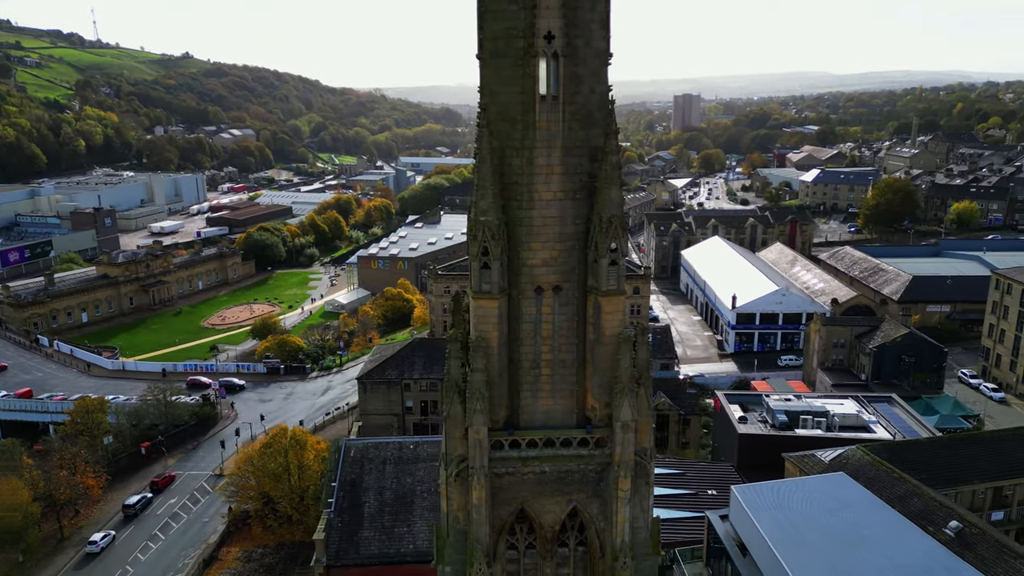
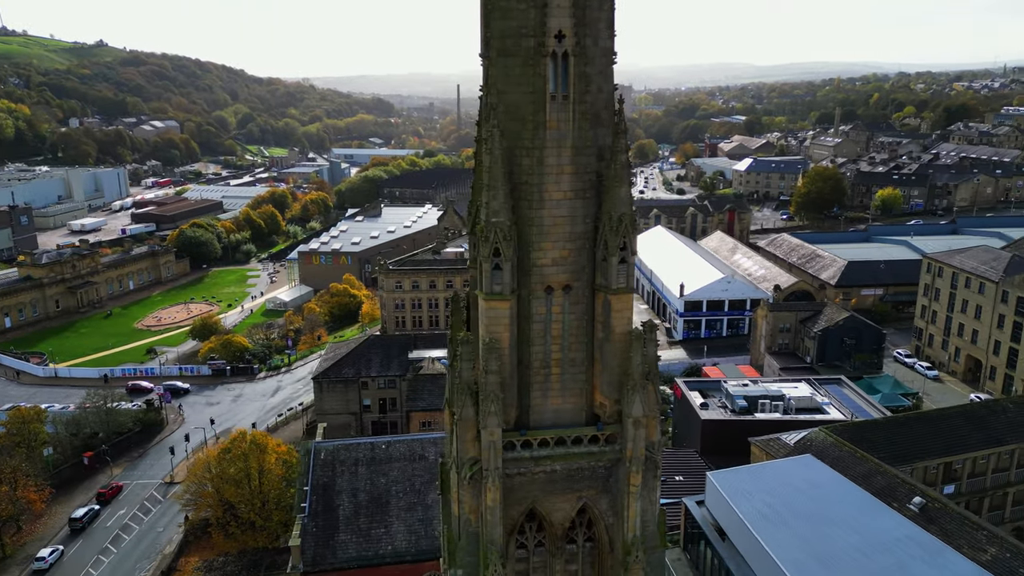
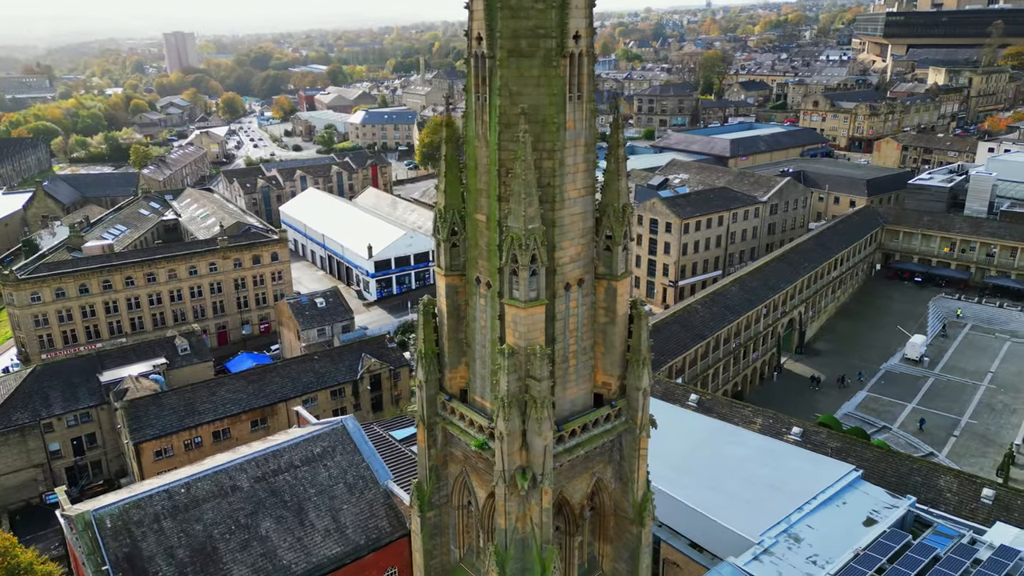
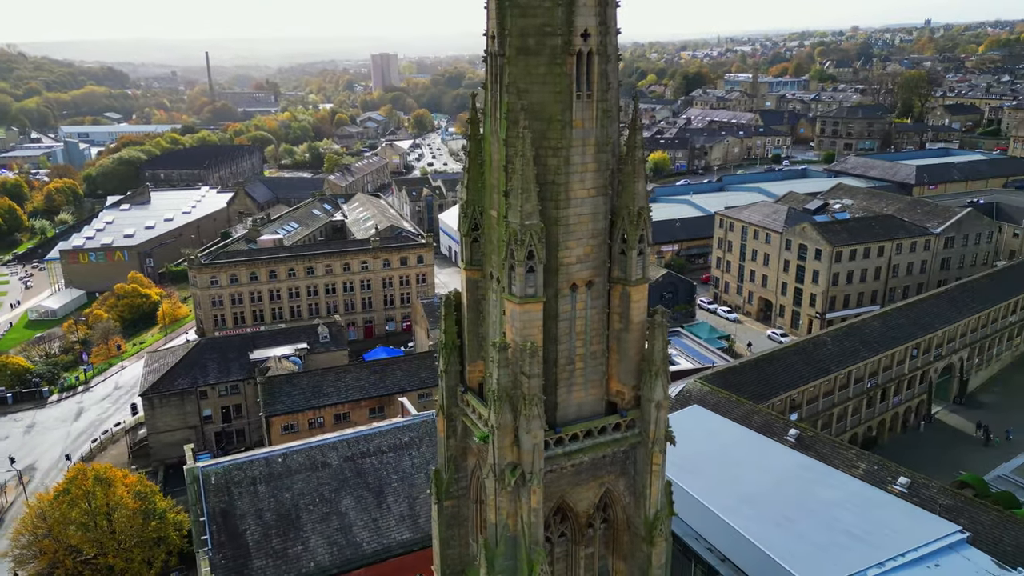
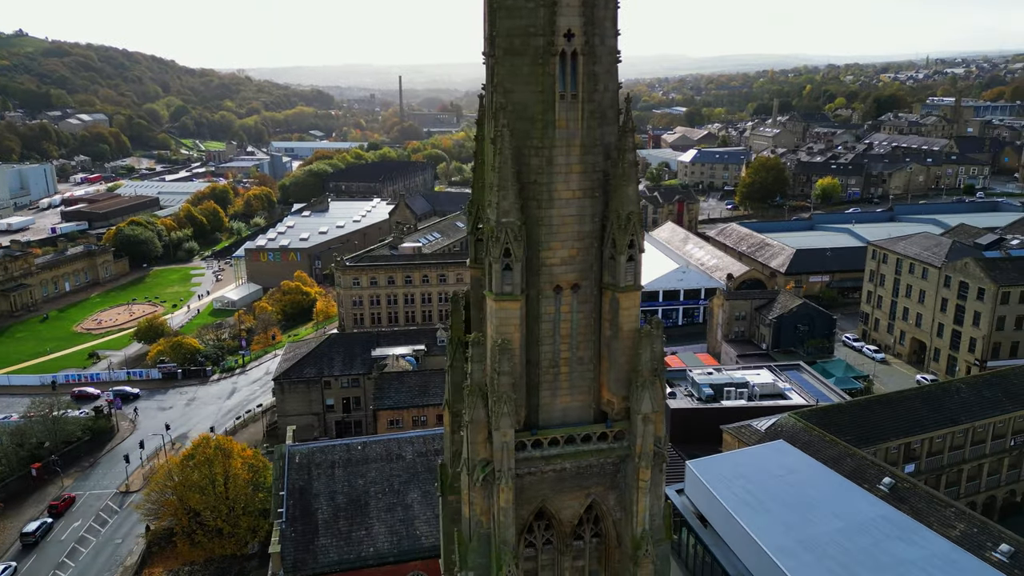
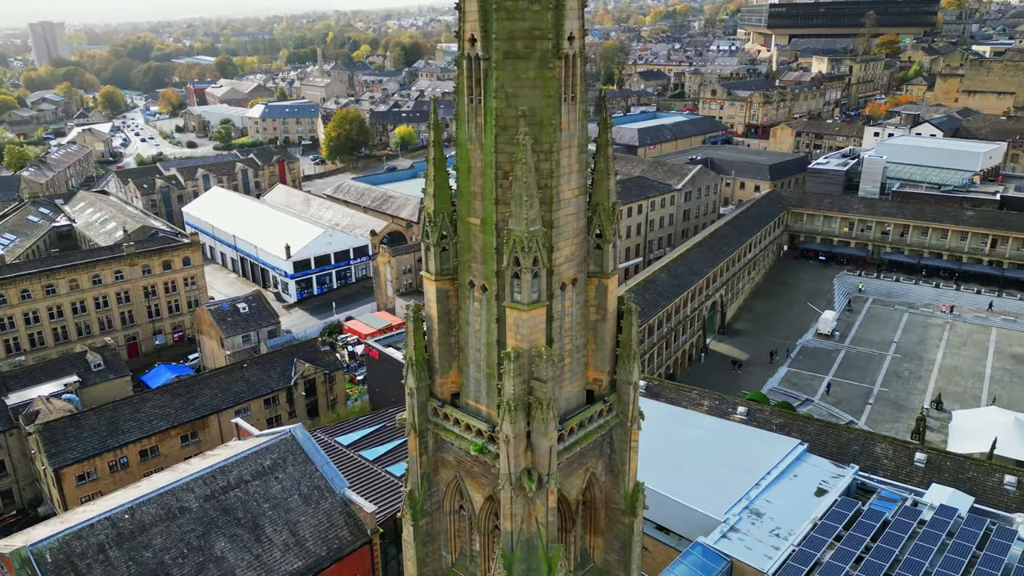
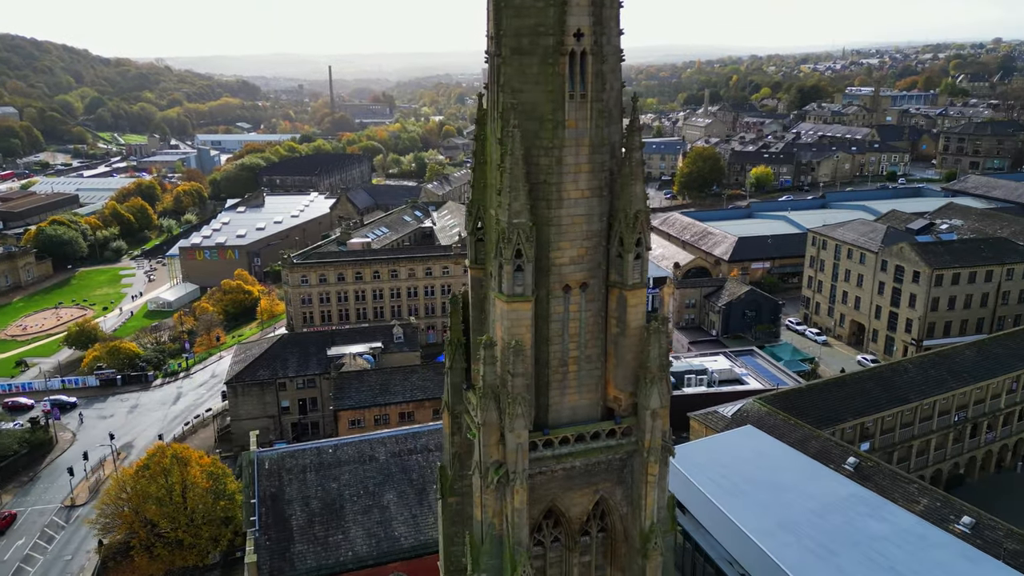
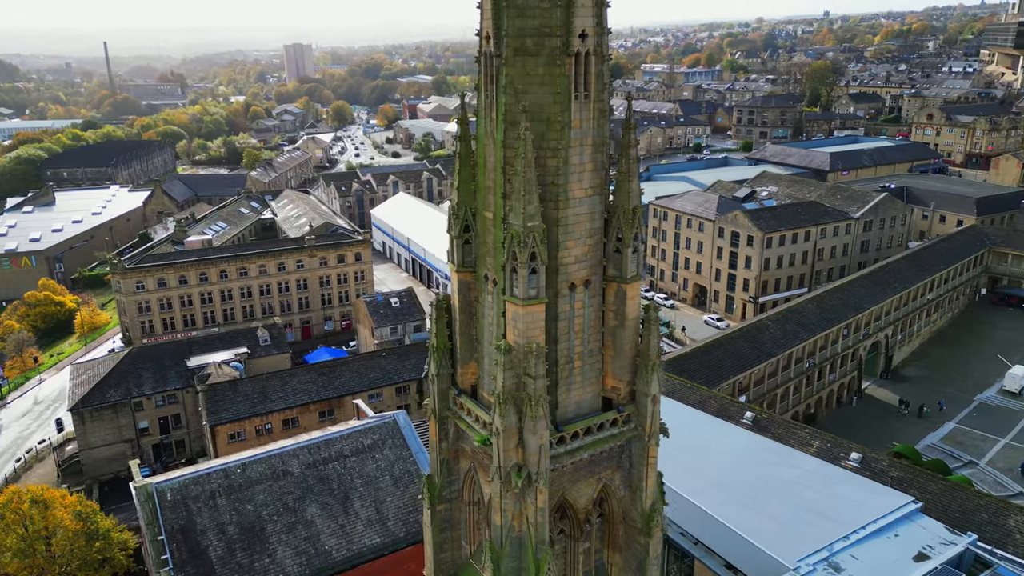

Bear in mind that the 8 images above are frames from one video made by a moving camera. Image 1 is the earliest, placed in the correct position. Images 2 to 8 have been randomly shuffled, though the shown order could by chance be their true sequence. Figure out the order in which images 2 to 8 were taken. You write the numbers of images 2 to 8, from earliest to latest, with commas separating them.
2, 5, 7, 4, 8, 3, 6
